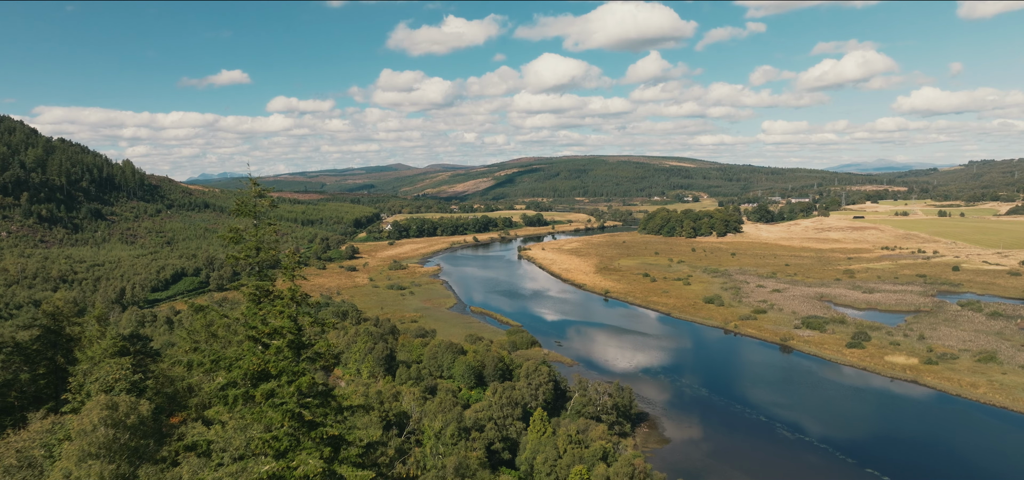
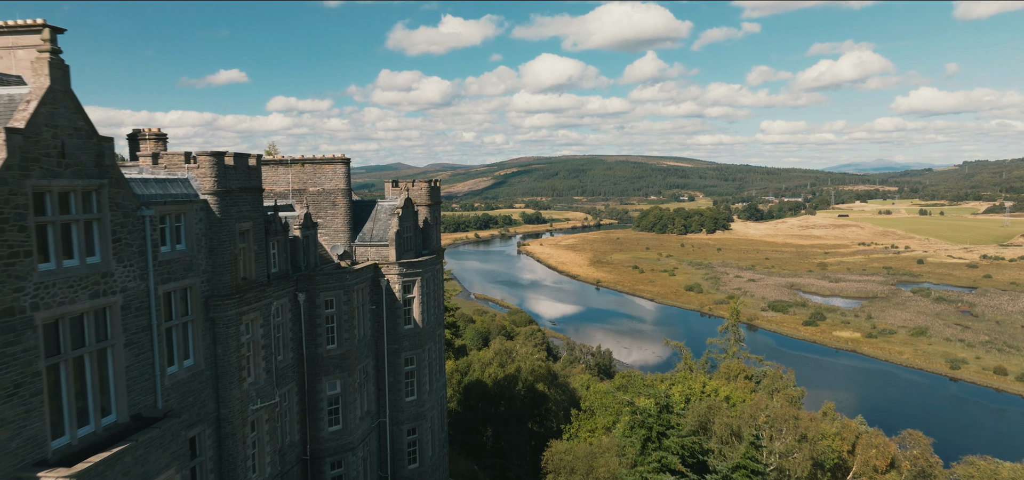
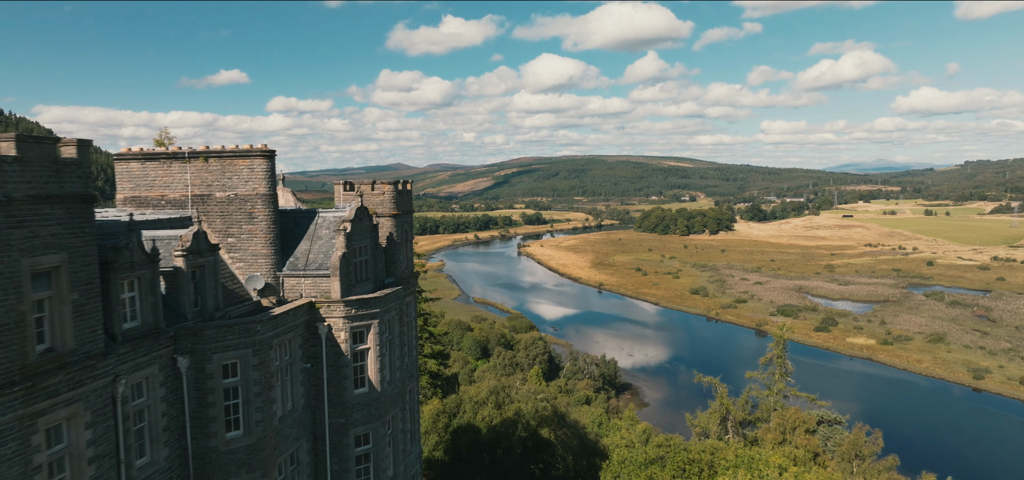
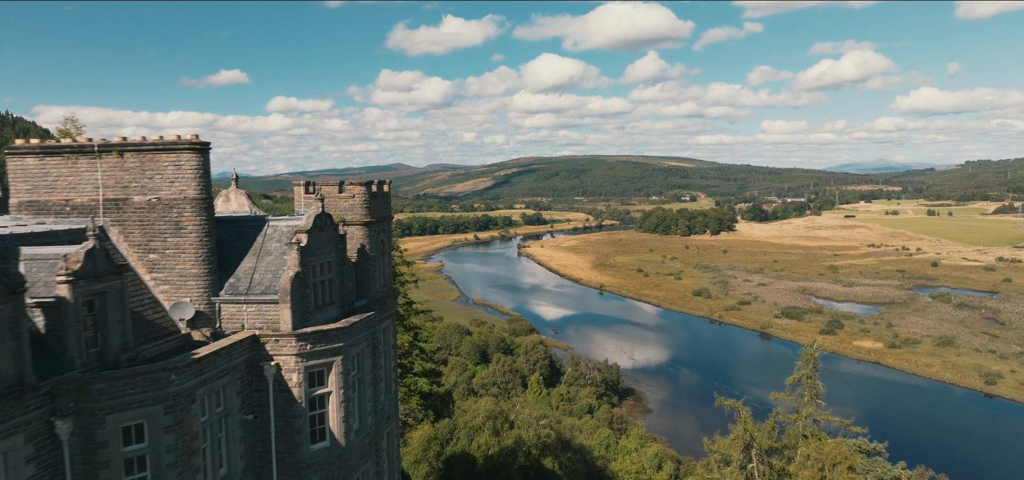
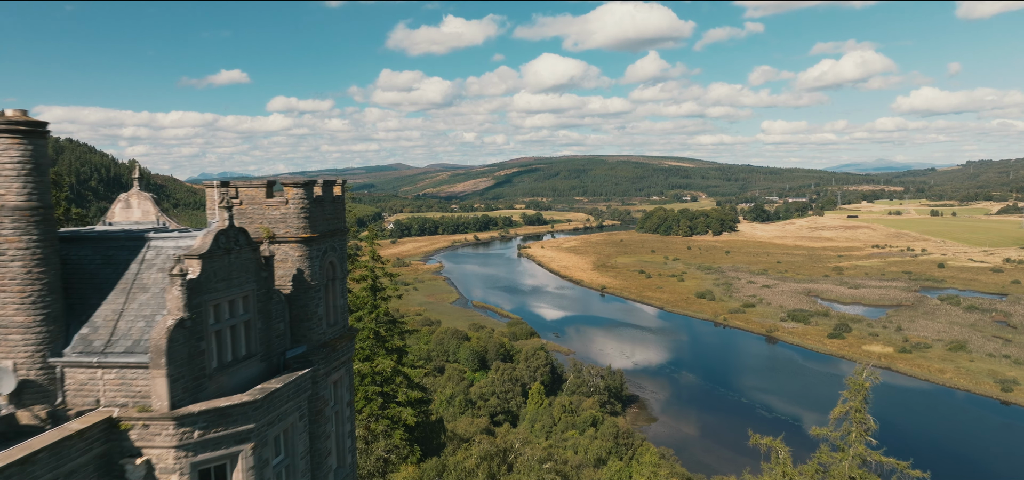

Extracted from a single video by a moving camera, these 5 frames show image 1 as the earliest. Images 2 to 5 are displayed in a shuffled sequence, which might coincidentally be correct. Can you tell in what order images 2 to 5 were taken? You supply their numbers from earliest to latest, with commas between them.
5, 4, 3, 2
